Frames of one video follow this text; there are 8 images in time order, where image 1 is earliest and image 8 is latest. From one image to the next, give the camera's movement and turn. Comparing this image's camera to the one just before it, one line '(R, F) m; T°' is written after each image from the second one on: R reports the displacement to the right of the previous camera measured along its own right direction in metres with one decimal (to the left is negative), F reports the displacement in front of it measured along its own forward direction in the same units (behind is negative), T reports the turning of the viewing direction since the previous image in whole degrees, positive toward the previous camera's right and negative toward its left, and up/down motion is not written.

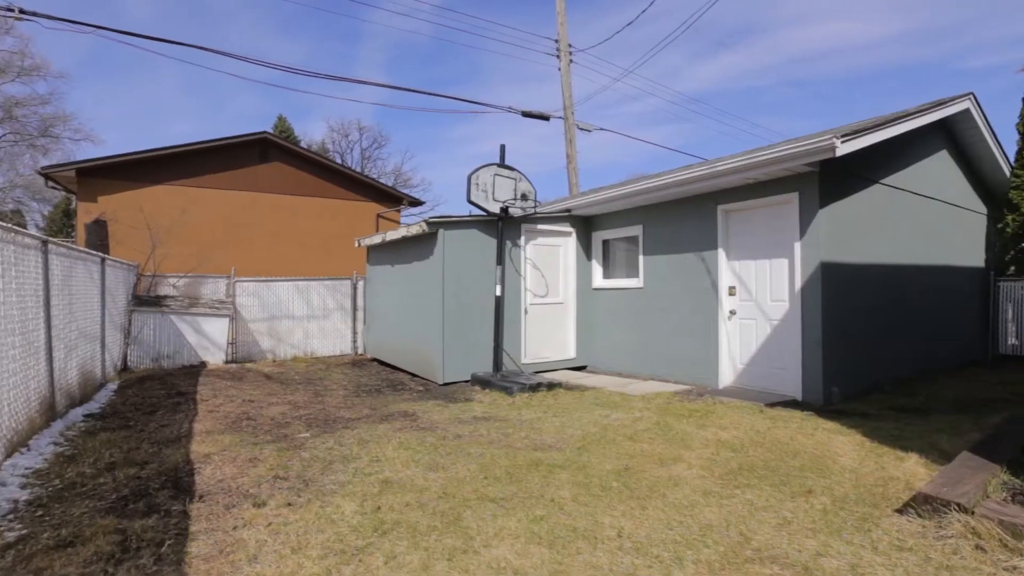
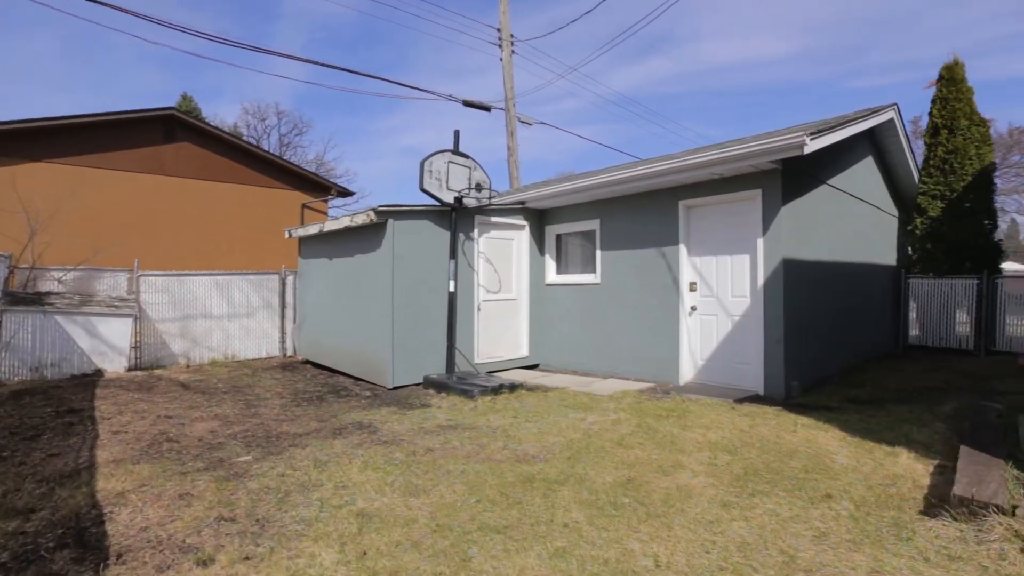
(-0.5, +0.5) m; +9°
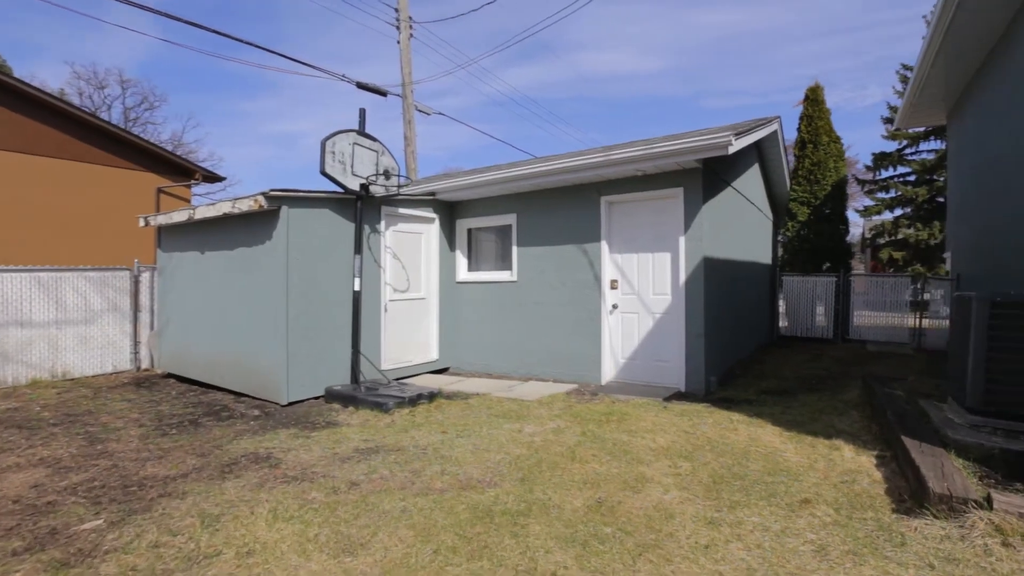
(-0.4, +0.6) m; +13°
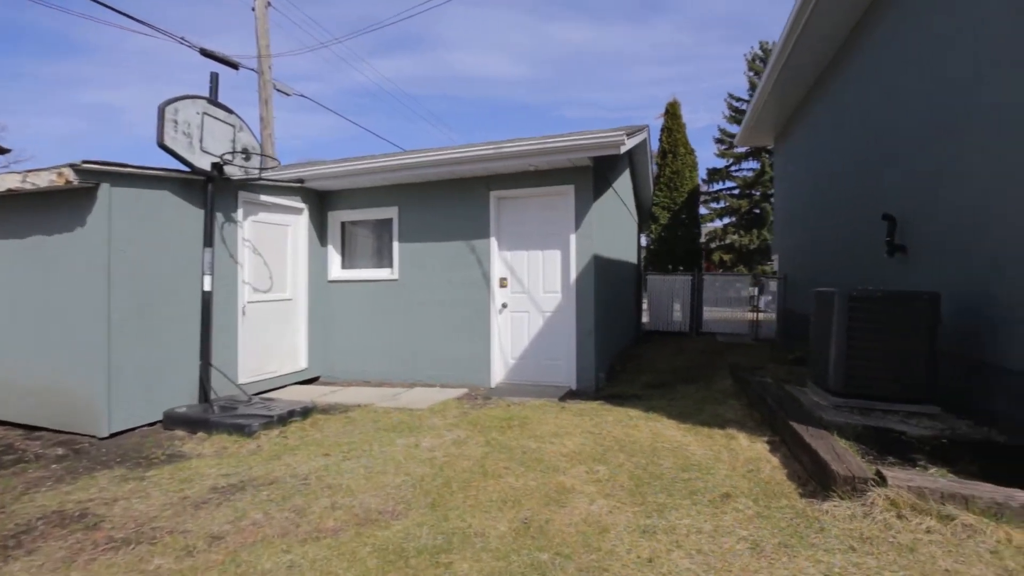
(-0.3, +0.4) m; +15°
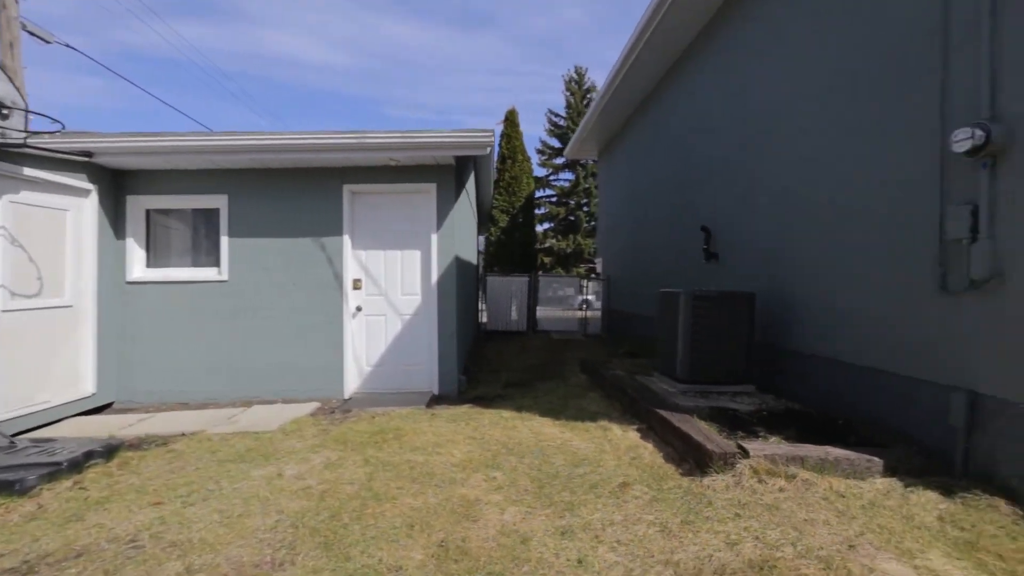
(-0.5, +0.3) m; +20°
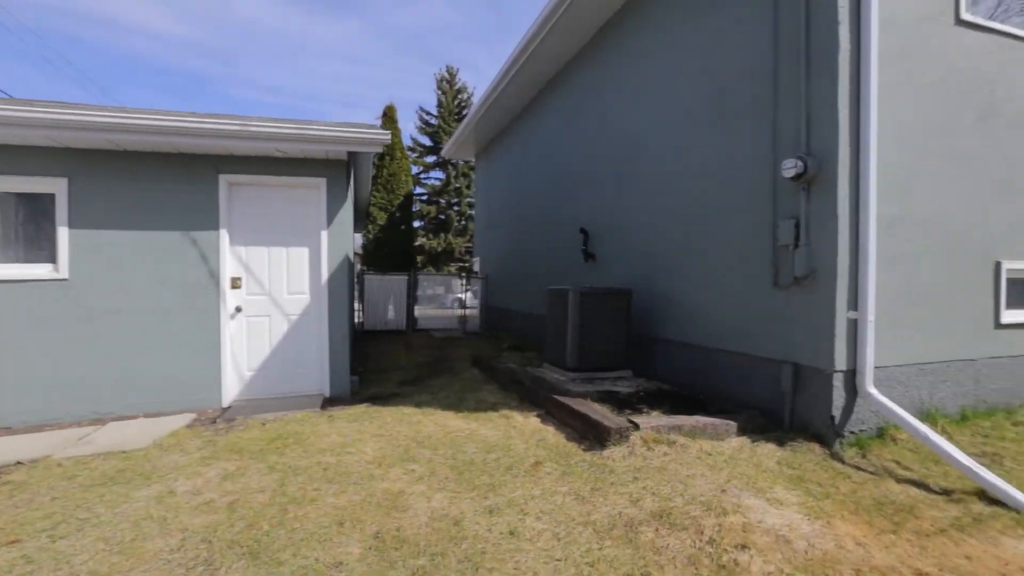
(-0.4, -0.1) m; +15°
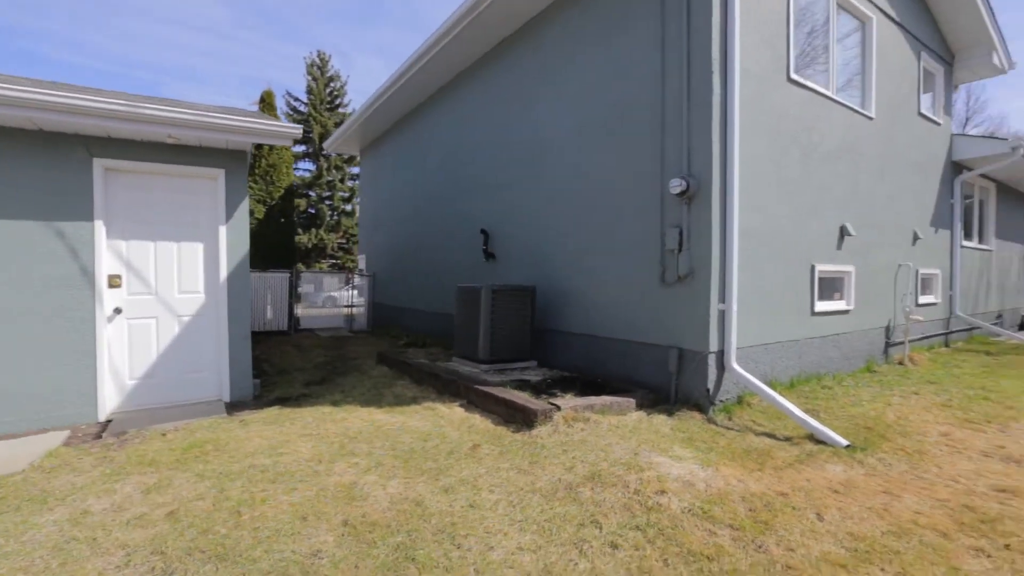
(-0.5, -0.3) m; +15°
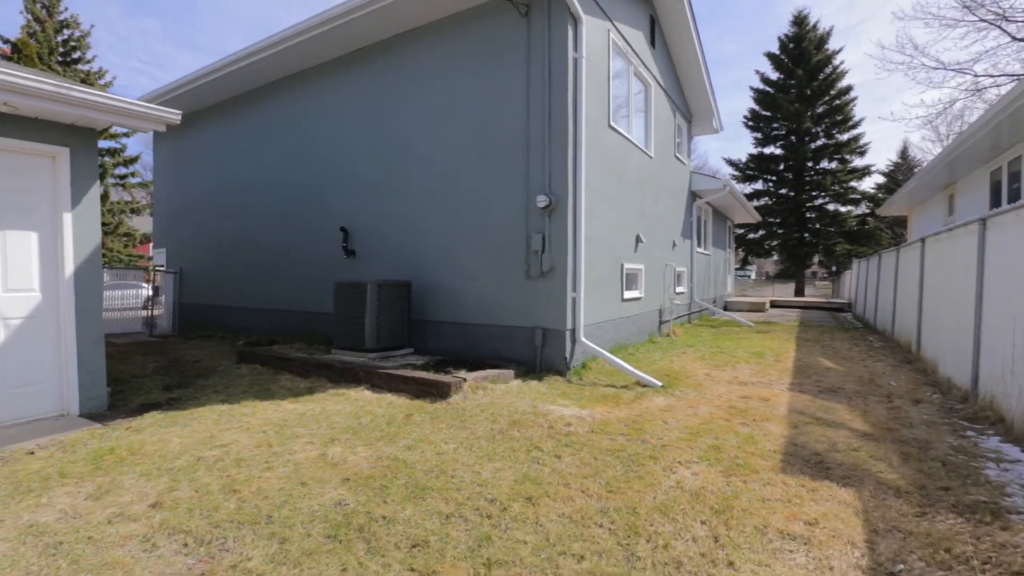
(-1.2, -0.7) m; +24°
